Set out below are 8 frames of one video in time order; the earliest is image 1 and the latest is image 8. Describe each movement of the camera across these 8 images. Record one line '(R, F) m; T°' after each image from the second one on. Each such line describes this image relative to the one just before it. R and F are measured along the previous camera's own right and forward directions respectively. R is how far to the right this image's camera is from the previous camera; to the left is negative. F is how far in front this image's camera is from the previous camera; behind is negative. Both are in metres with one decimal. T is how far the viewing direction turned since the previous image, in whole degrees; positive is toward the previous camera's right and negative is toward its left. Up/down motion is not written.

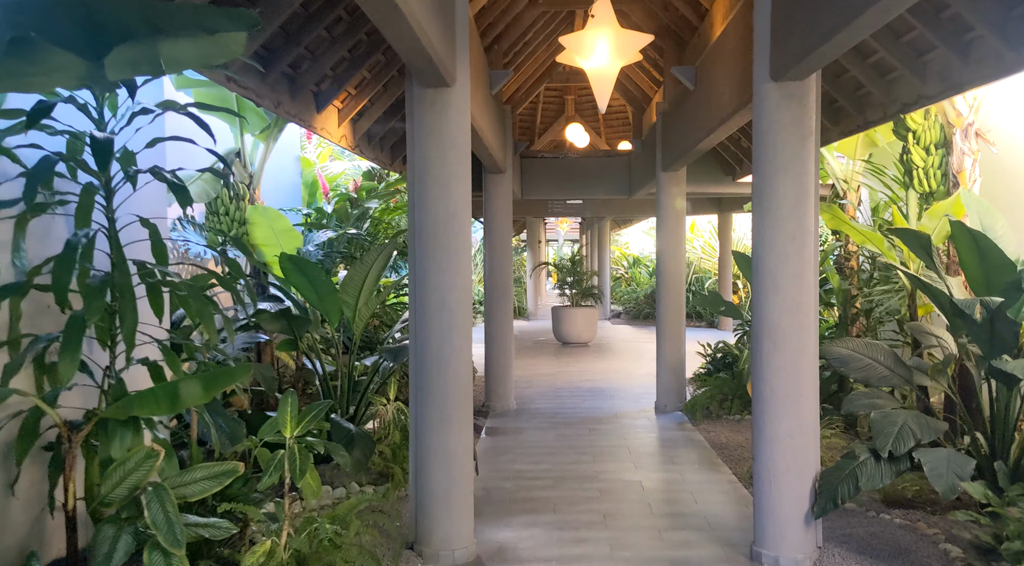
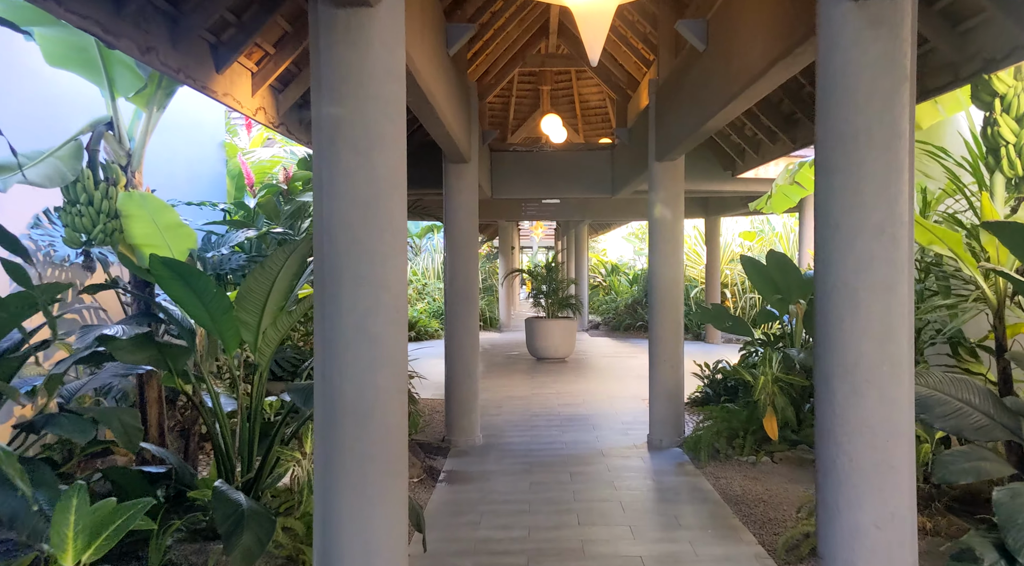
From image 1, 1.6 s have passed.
(+0.1, +0.8) m; +2°
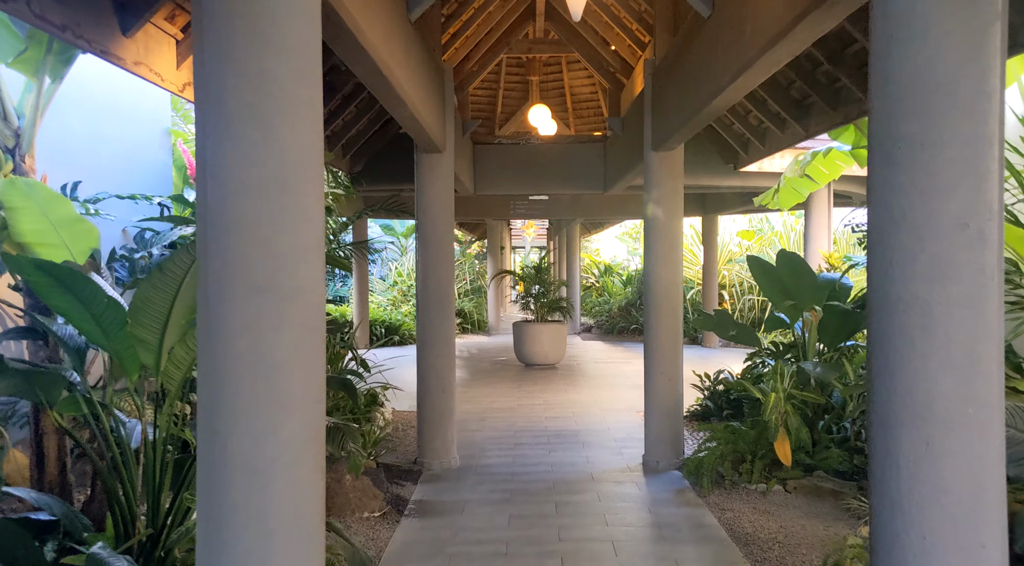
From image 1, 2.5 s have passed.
(+0.1, +0.5) m; +1°
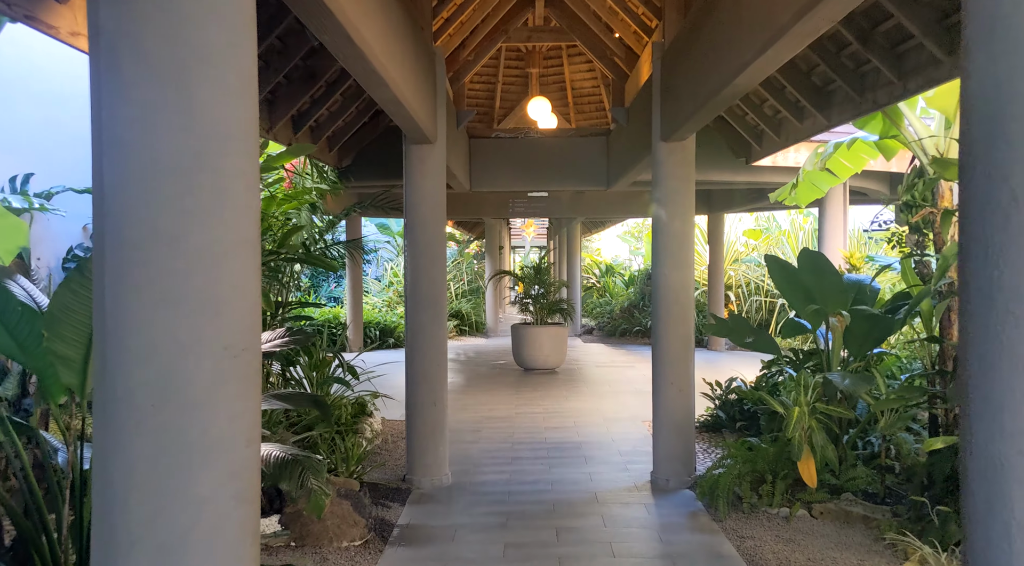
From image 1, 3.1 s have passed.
(0.0, +0.3) m; 0°
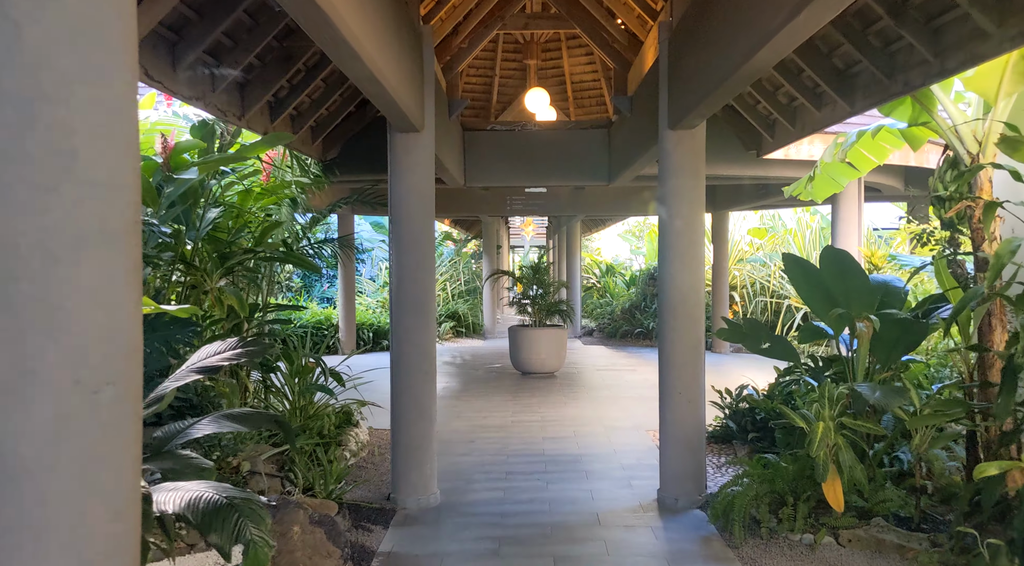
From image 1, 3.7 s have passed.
(0.0, +0.3) m; 0°
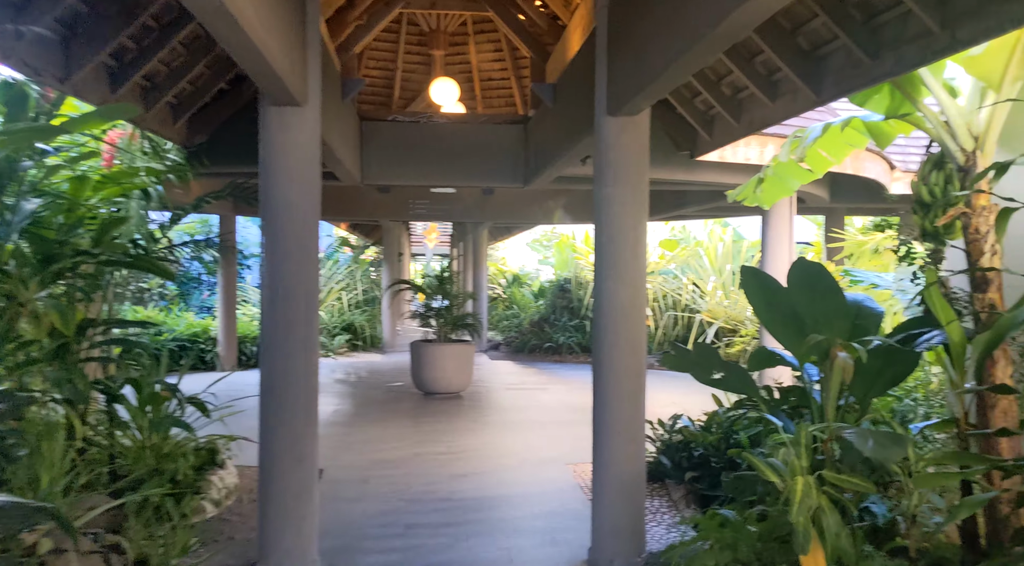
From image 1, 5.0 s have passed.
(0.0, +0.7) m; +9°
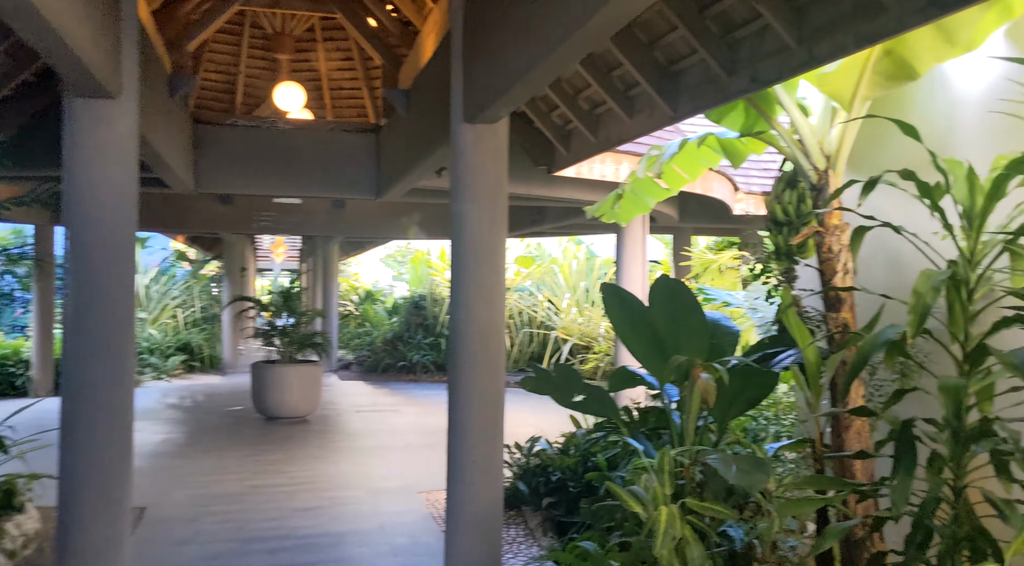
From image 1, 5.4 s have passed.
(+0.1, +0.3) m; +13°
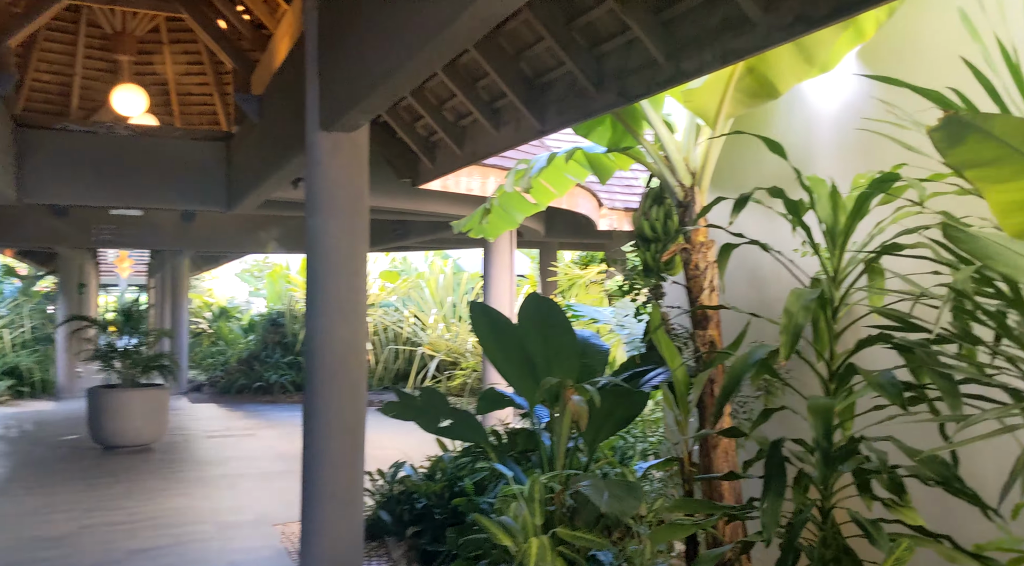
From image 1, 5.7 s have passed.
(0.0, +0.2) m; +12°
